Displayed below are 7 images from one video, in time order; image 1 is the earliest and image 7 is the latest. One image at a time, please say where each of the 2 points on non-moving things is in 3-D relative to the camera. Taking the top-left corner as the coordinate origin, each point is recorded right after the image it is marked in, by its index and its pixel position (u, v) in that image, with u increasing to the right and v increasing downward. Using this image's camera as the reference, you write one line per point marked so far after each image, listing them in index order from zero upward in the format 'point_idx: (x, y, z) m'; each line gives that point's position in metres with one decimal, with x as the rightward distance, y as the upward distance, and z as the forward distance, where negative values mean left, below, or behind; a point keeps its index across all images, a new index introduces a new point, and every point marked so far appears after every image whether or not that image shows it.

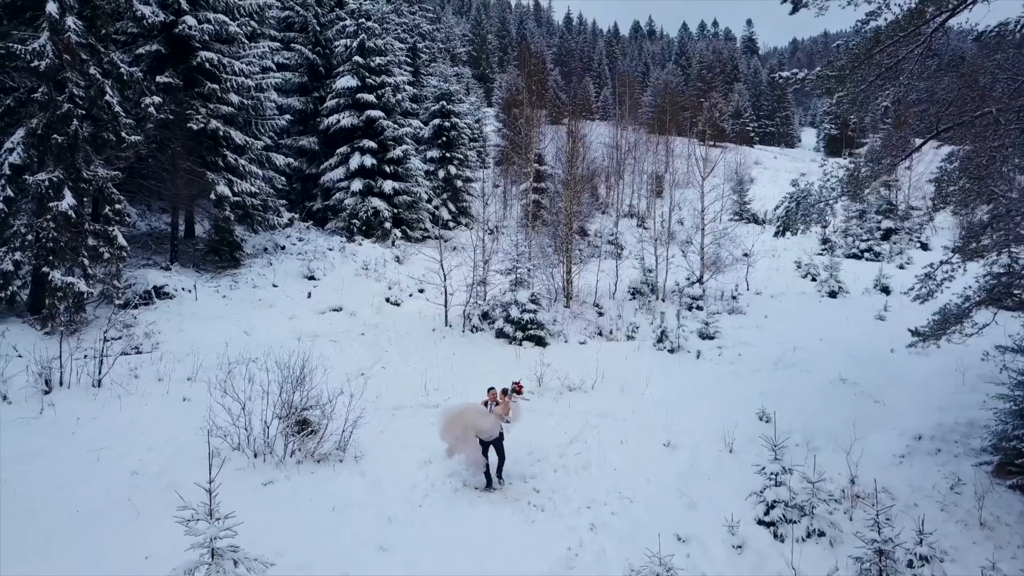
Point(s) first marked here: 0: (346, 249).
0: (-3.8, +0.9, +17.4) m
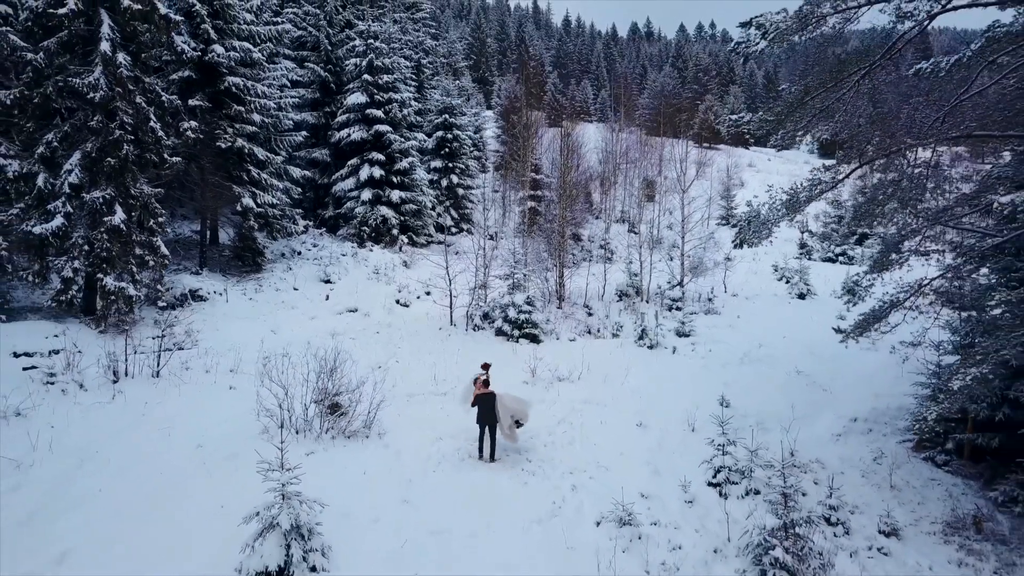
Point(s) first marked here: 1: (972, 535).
0: (-3.8, +0.8, +18.8) m
1: (+4.2, -2.2, +6.9) m
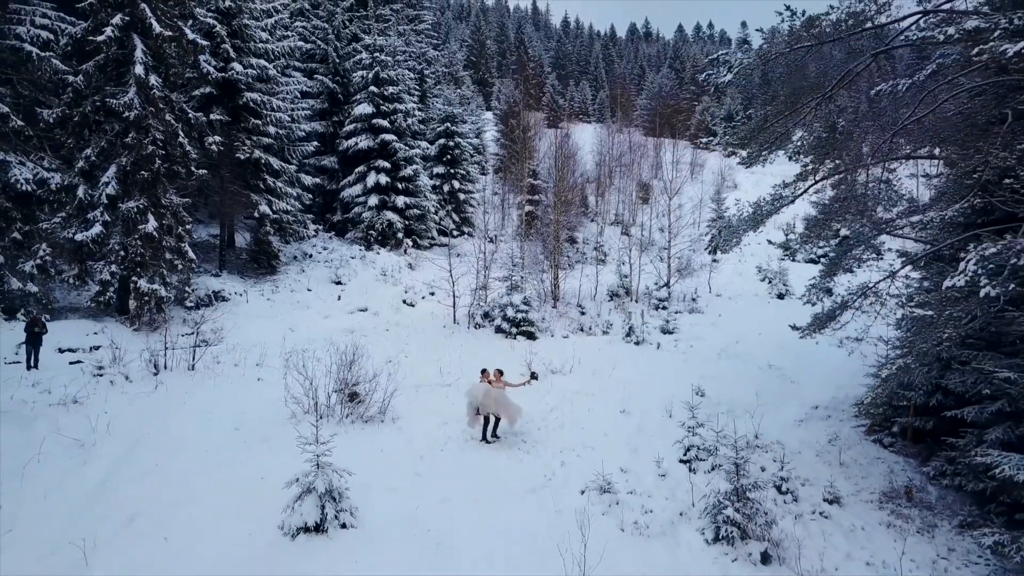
0: (-3.8, +0.8, +20.0) m
1: (+4.2, -2.3, +8.1) m
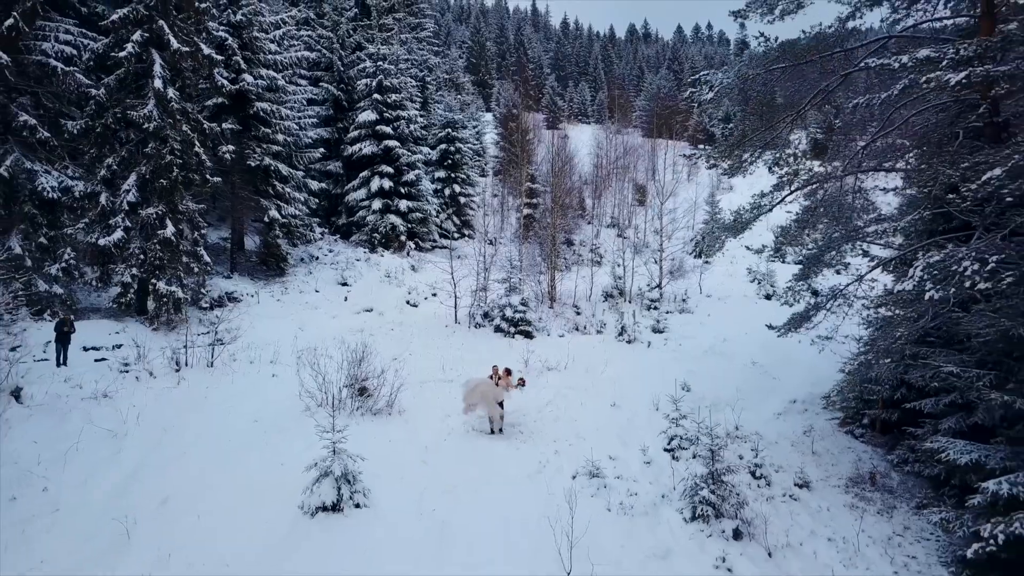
0: (-3.9, +0.8, +20.7) m
1: (+4.1, -2.3, +8.9) m
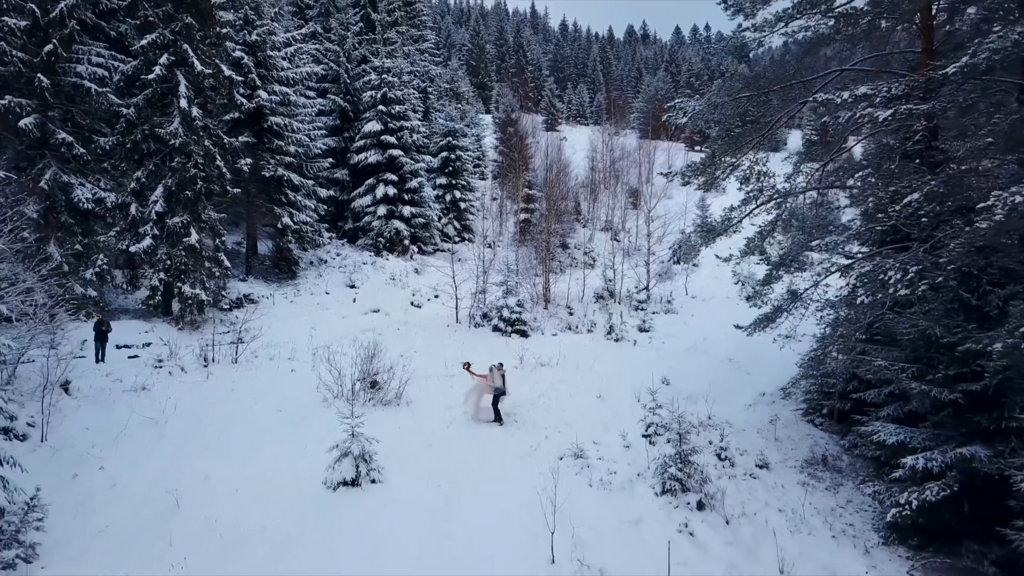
0: (-3.9, +0.7, +21.9) m
1: (+4.1, -2.4, +10.1) m
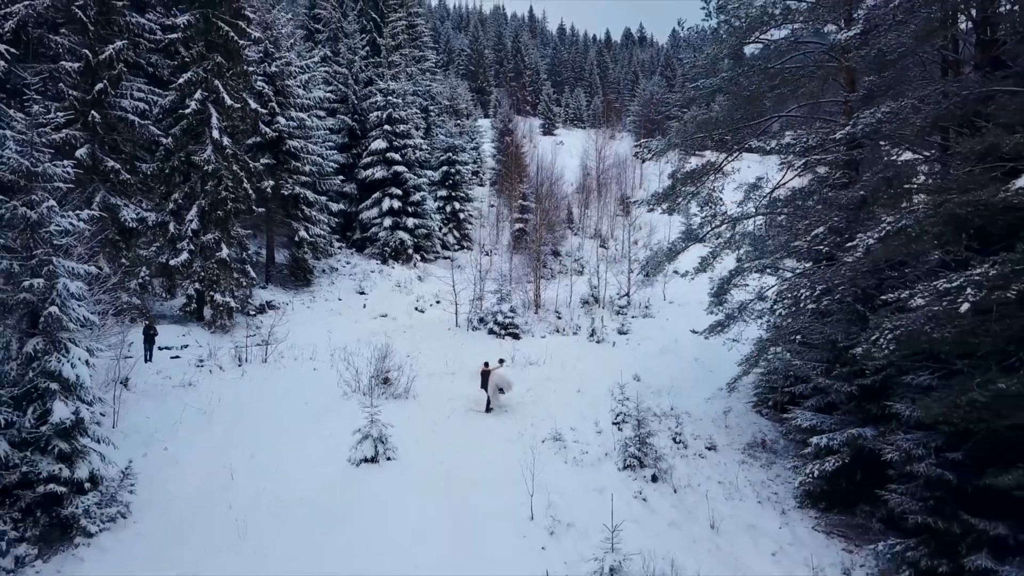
0: (-4.1, +0.6, +24.0) m
1: (+3.9, -2.6, +12.1) m
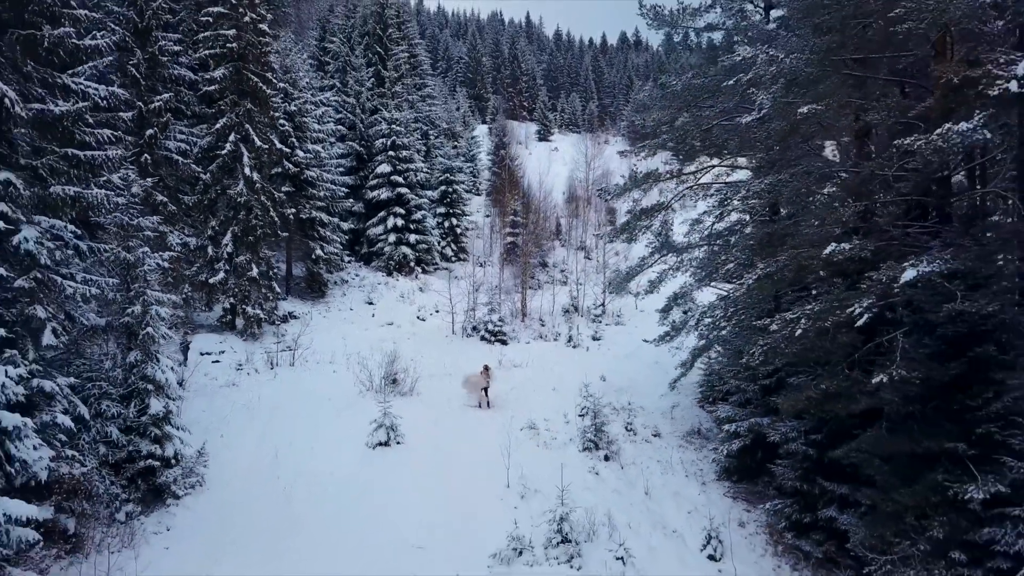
0: (-4.4, +0.2, +26.9) m
1: (+3.6, -2.9, +15.1) m
